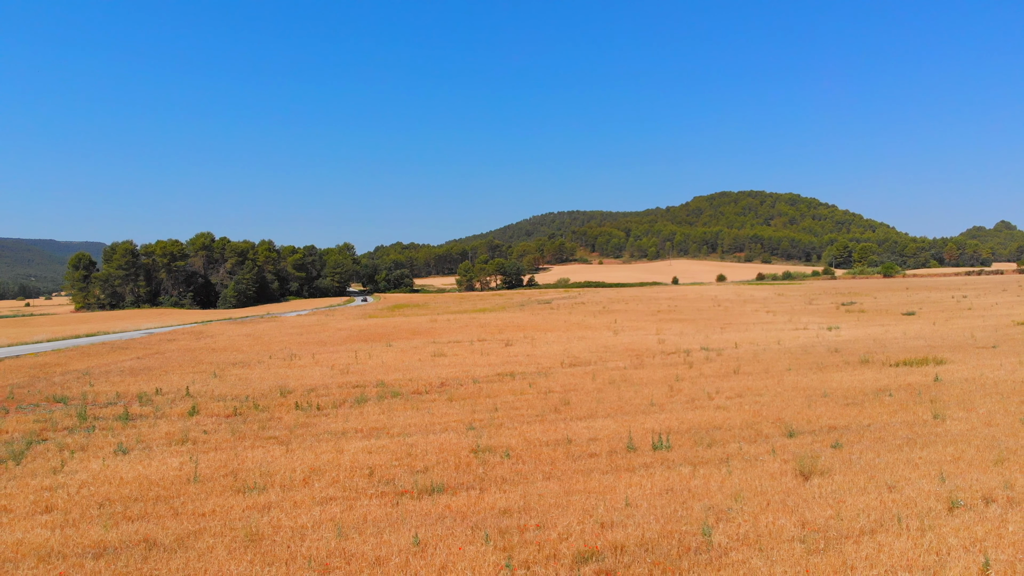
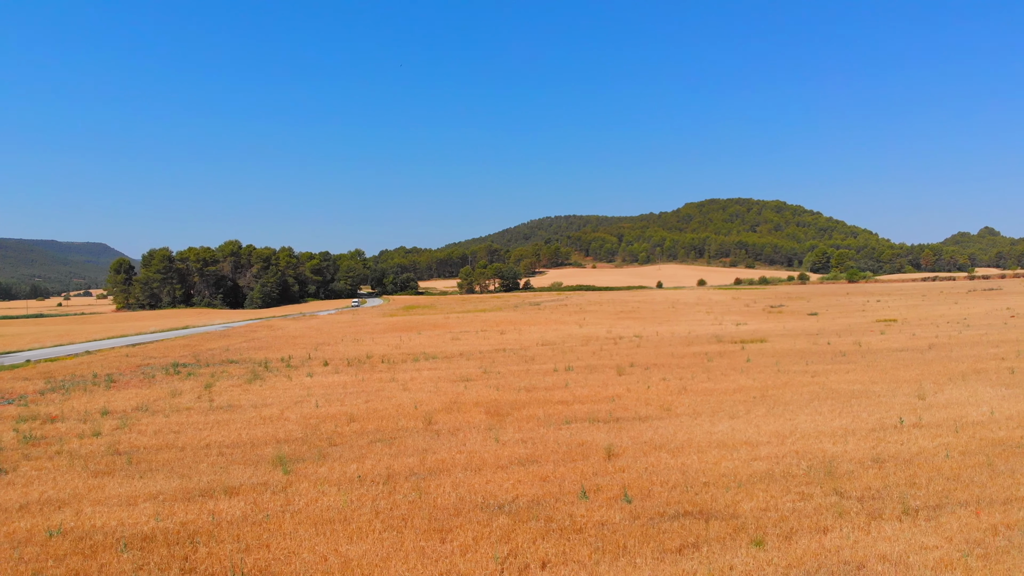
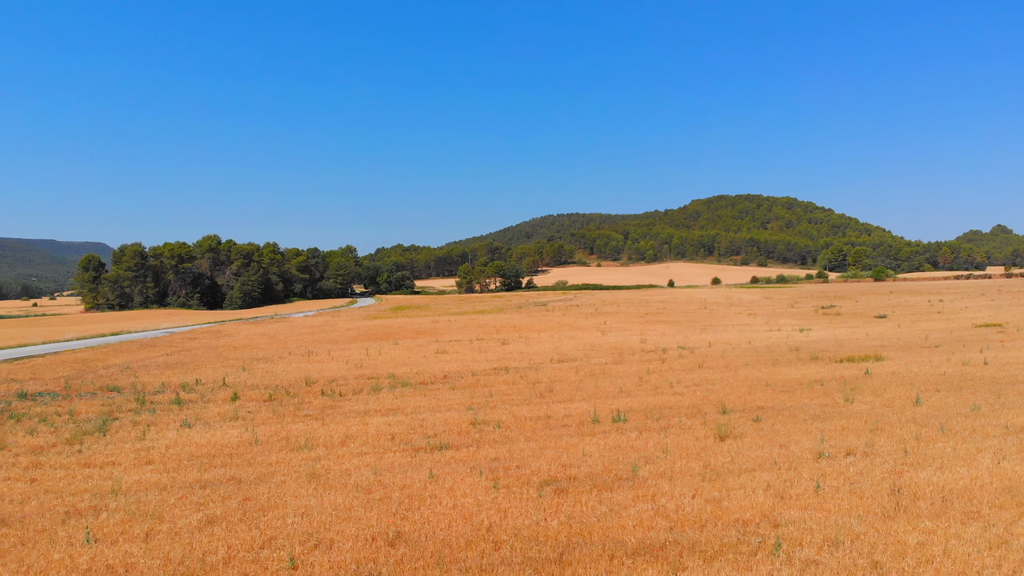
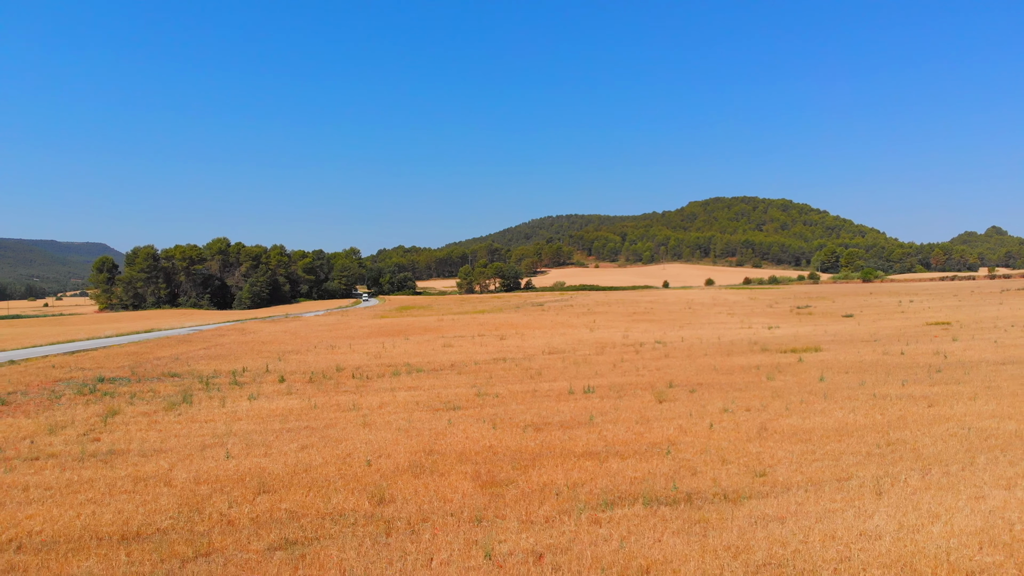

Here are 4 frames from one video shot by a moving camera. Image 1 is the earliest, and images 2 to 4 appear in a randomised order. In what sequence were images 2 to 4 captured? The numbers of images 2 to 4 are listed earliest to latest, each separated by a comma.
3, 4, 2
